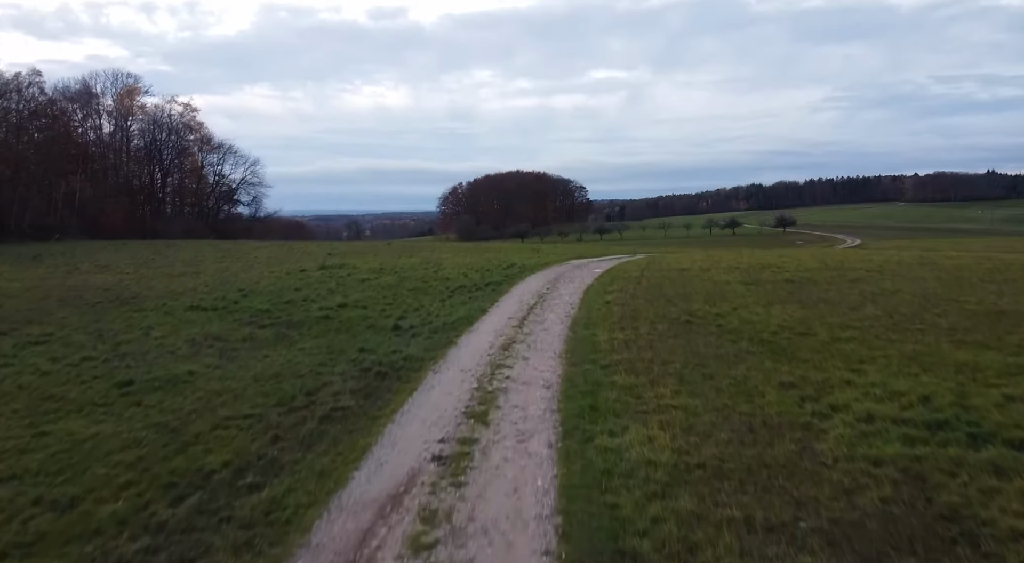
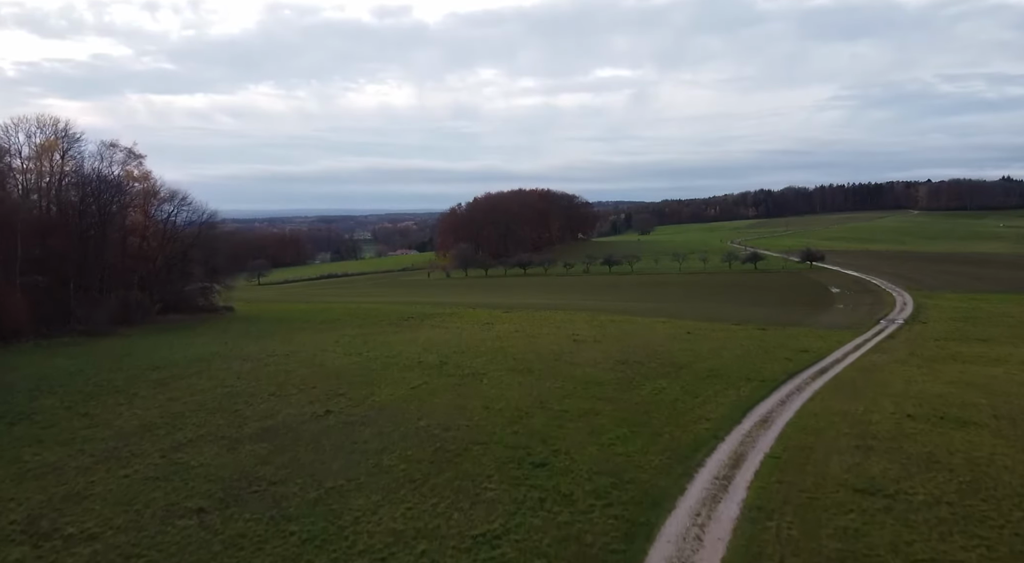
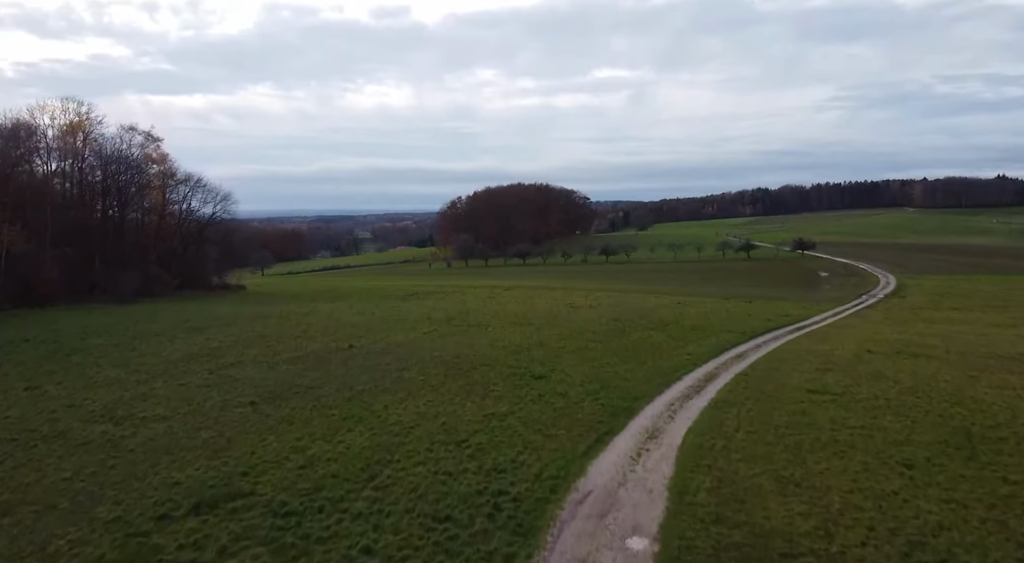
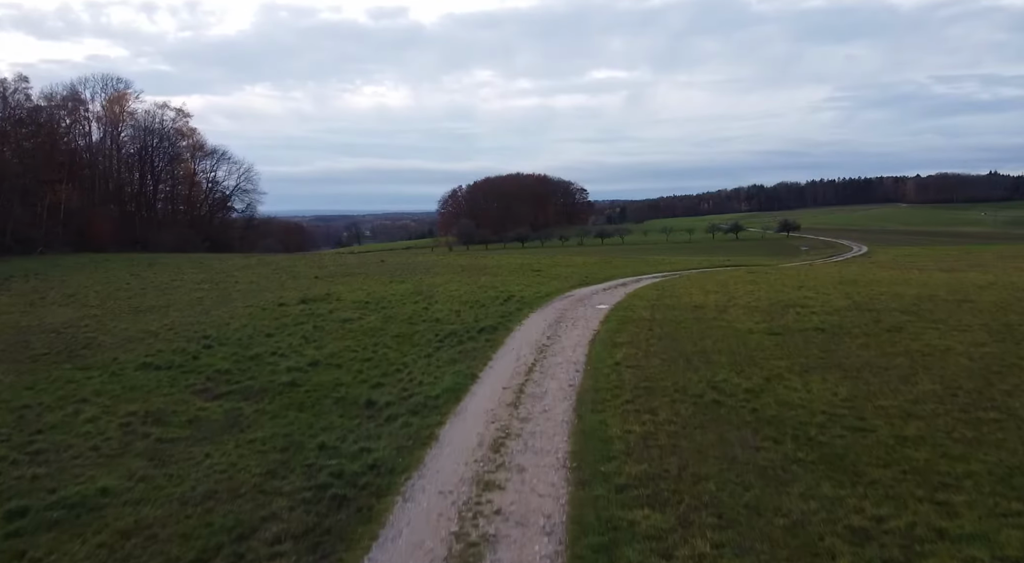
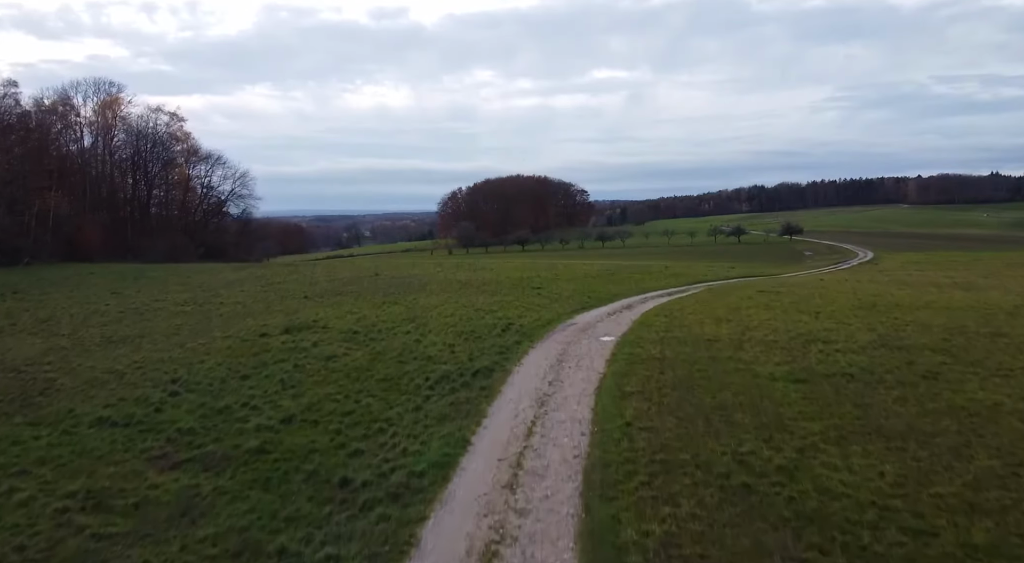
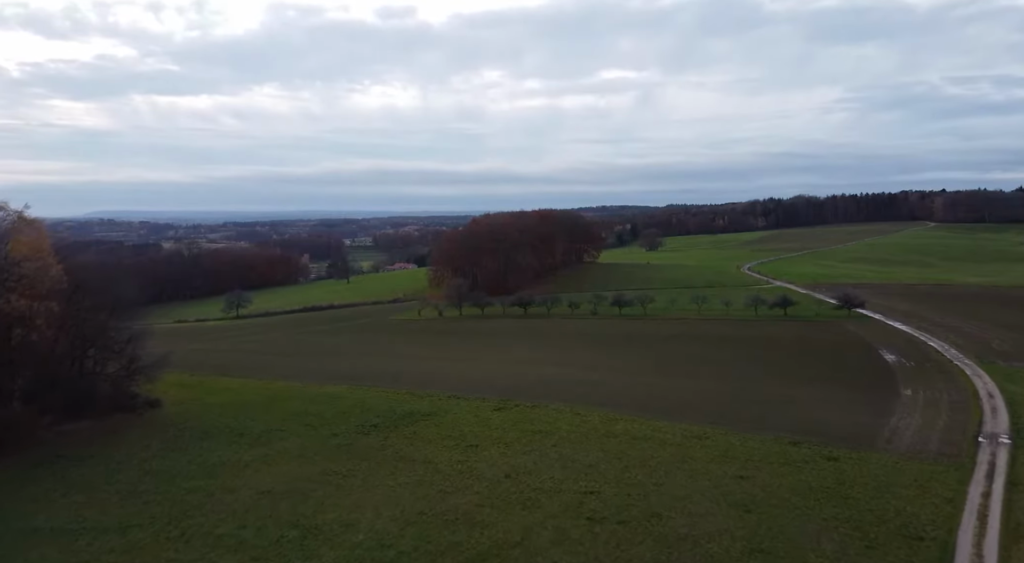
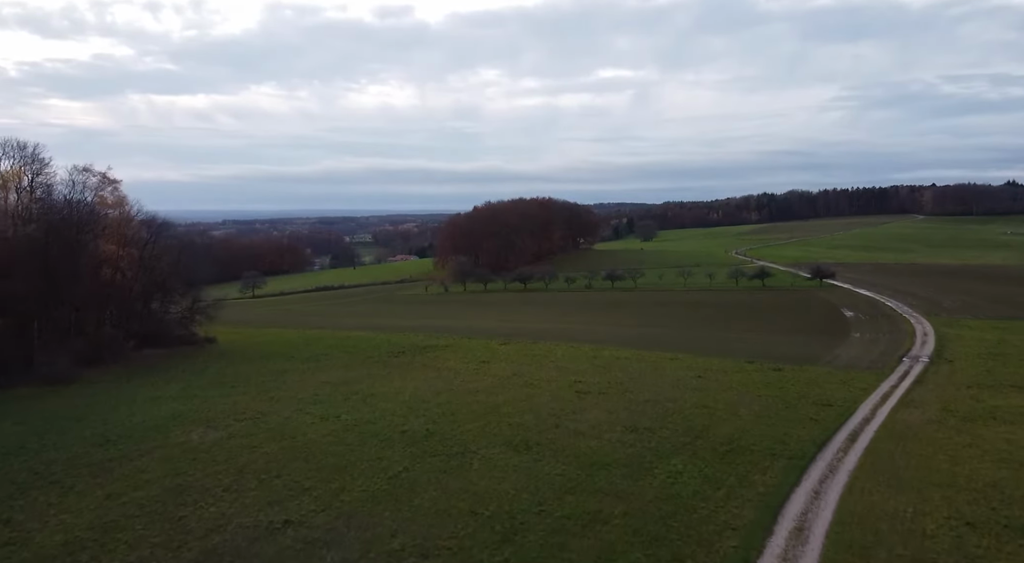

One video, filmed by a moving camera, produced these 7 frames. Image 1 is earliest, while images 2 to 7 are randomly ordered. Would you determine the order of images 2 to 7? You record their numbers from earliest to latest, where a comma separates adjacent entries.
4, 5, 3, 2, 7, 6
